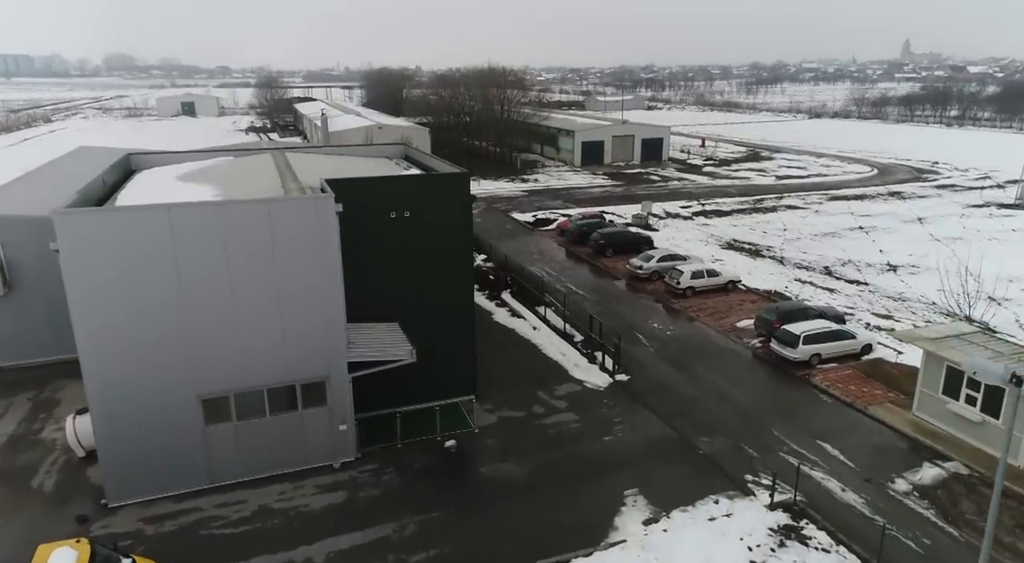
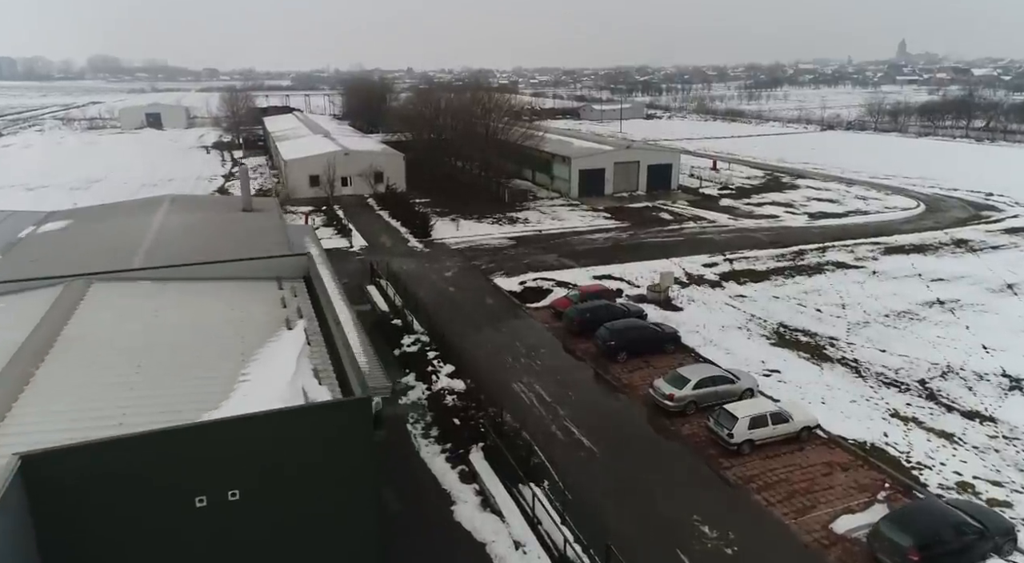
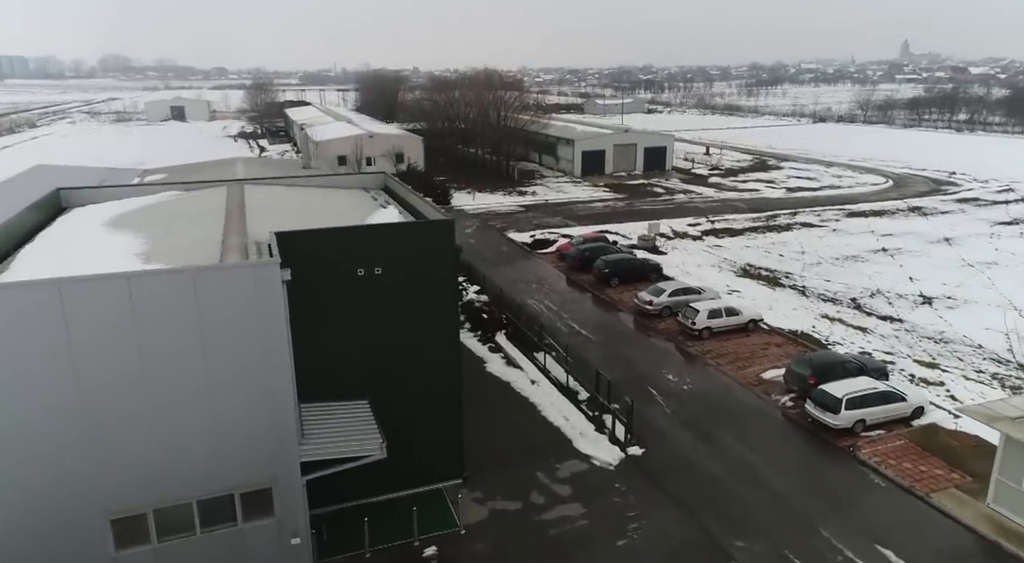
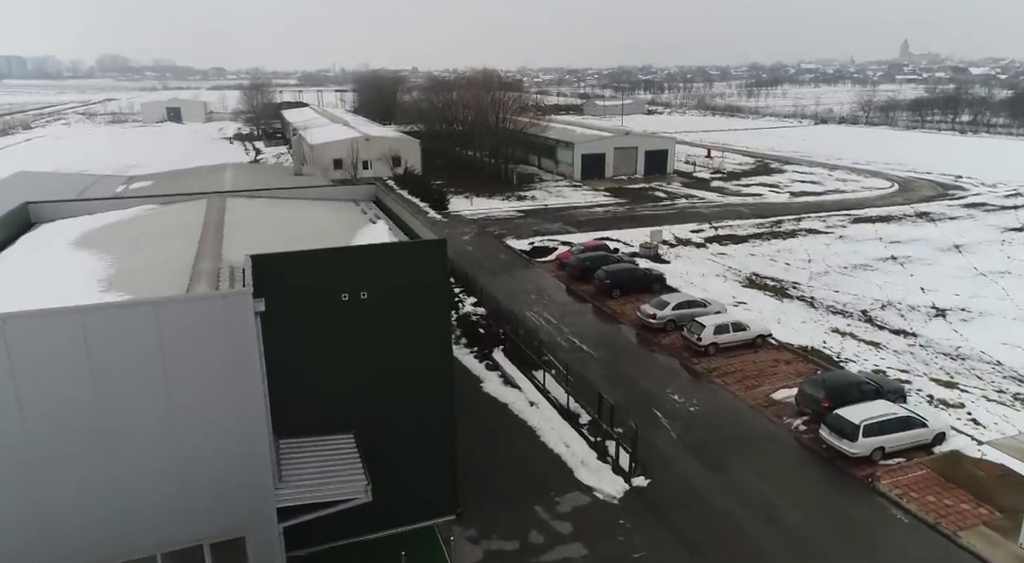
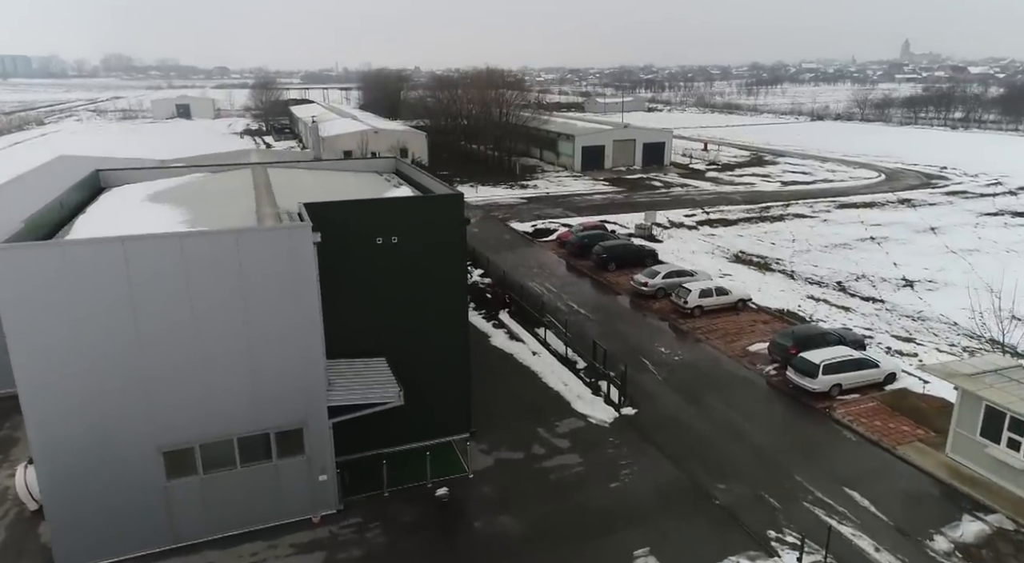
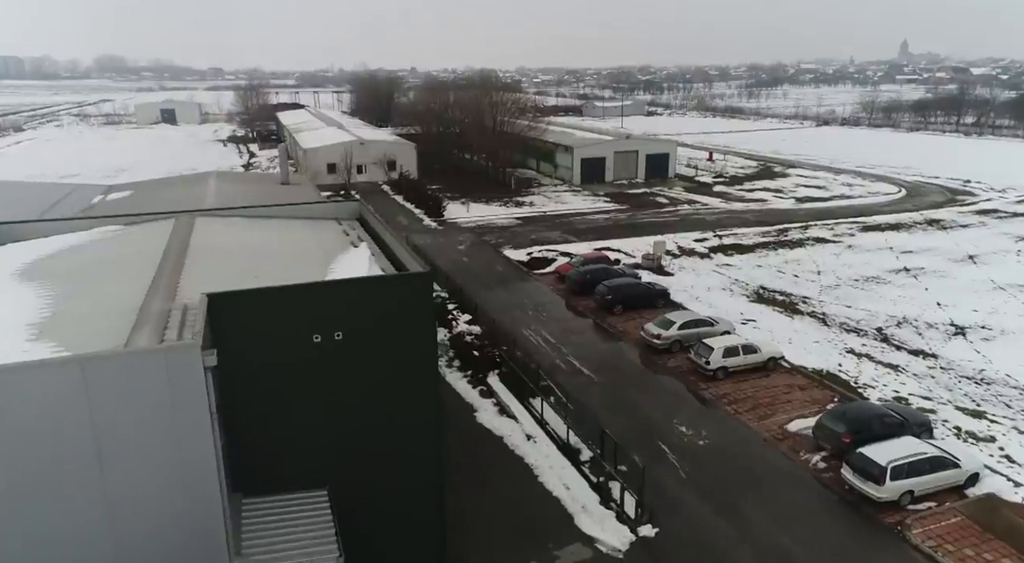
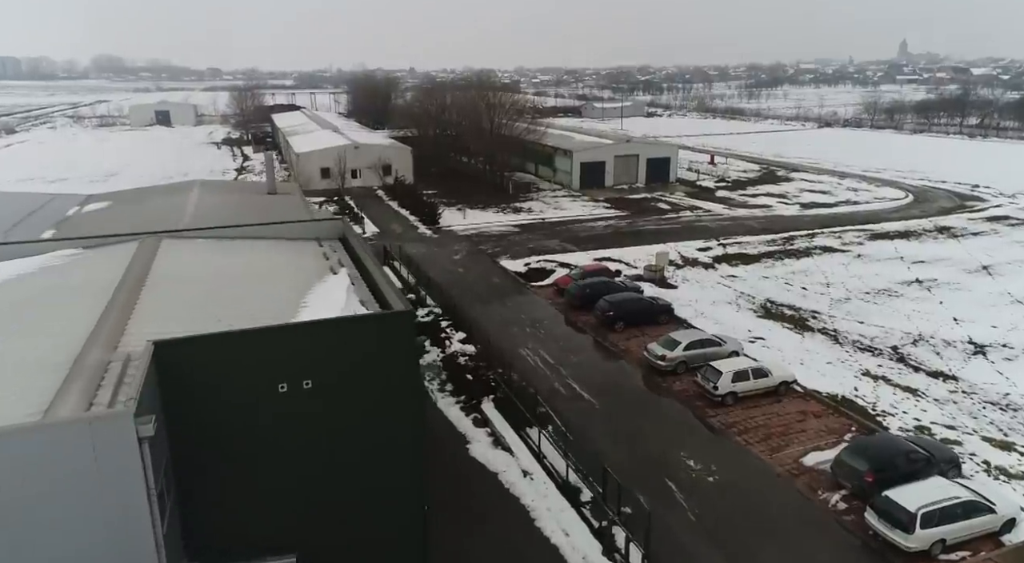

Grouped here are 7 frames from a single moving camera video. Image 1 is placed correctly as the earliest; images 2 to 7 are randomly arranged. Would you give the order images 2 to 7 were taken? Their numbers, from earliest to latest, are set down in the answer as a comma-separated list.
5, 3, 4, 6, 7, 2
